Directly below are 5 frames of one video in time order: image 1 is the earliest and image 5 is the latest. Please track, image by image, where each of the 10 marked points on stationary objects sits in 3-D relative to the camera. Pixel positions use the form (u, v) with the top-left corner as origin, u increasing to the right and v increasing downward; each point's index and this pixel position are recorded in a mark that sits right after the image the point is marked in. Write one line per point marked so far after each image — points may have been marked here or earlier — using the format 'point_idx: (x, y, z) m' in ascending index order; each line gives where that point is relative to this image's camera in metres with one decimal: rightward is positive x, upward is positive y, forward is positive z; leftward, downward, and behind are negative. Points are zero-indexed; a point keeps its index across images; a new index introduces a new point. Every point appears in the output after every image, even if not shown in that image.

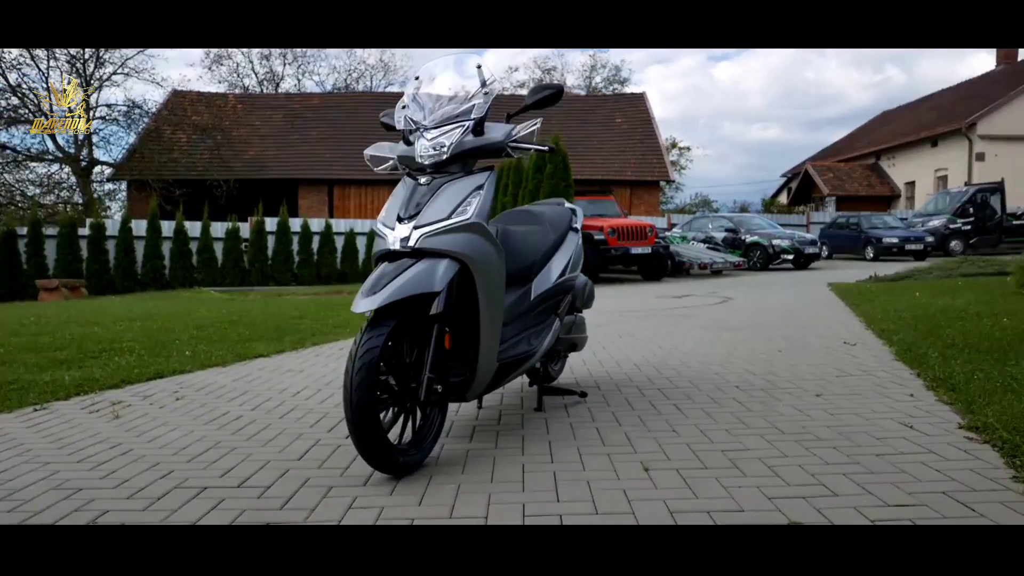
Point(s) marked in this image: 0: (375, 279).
0: (-0.7, 0.0, +4.1) m
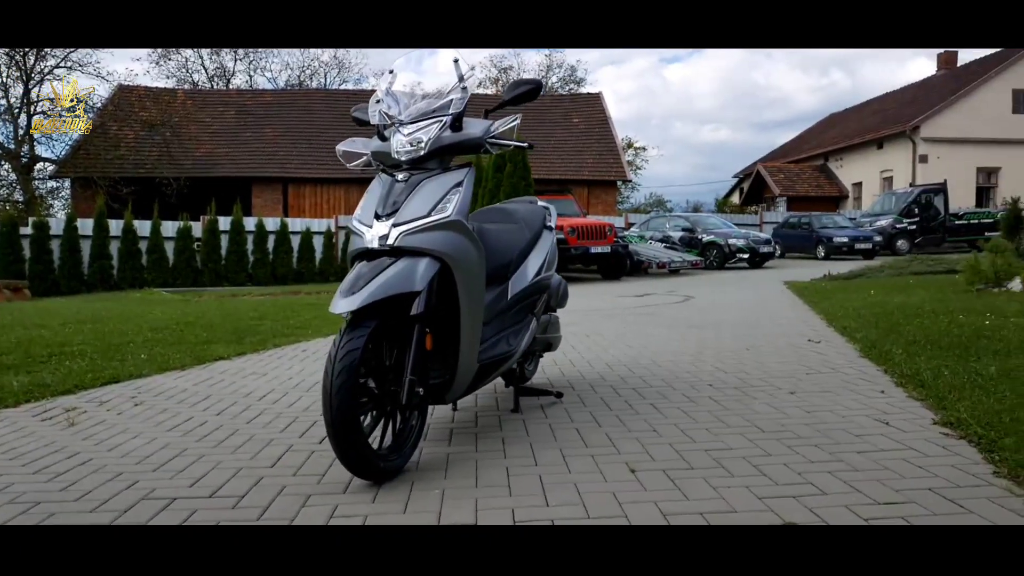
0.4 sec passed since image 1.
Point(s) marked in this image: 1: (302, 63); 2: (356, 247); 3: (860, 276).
0: (-0.8, 0.0, +4.0) m
1: (-2.7, +2.9, +10.9) m
2: (-0.8, +0.2, +4.3) m
3: (+8.0, +0.3, +19.2) m
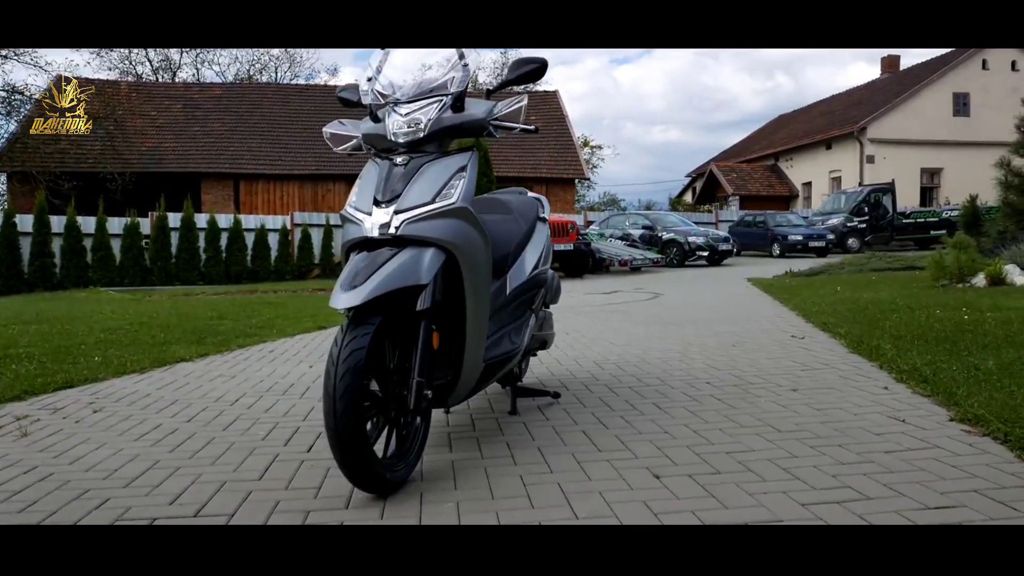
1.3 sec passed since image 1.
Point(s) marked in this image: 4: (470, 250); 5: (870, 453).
0: (-0.7, +0.1, +3.6) m
1: (-3.1, +3.0, +10.4) m
2: (-0.7, +0.2, +3.9) m
3: (+7.1, +0.3, +19.3) m
4: (-0.2, +0.2, +4.0) m
5: (+1.8, -0.8, +4.2) m
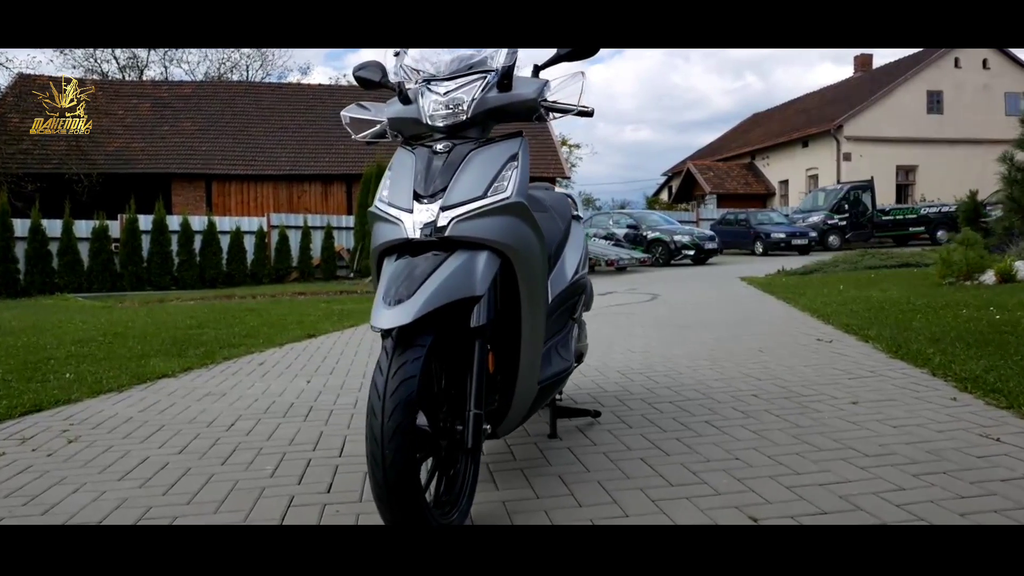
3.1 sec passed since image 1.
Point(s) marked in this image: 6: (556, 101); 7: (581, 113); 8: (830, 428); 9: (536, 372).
0: (-0.4, 0.0, +3.0) m
1: (-3.0, +2.9, +9.7) m
2: (-0.5, +0.2, +3.2) m
3: (+6.9, +0.4, +18.9) m
4: (+0.1, +0.1, +3.3) m
5: (+2.0, -0.8, +3.6) m
6: (+0.2, +0.9, +3.9) m
7: (+0.3, +0.8, +3.9) m
8: (+1.8, -0.8, +4.7) m
9: (+0.1, -0.4, +3.5) m
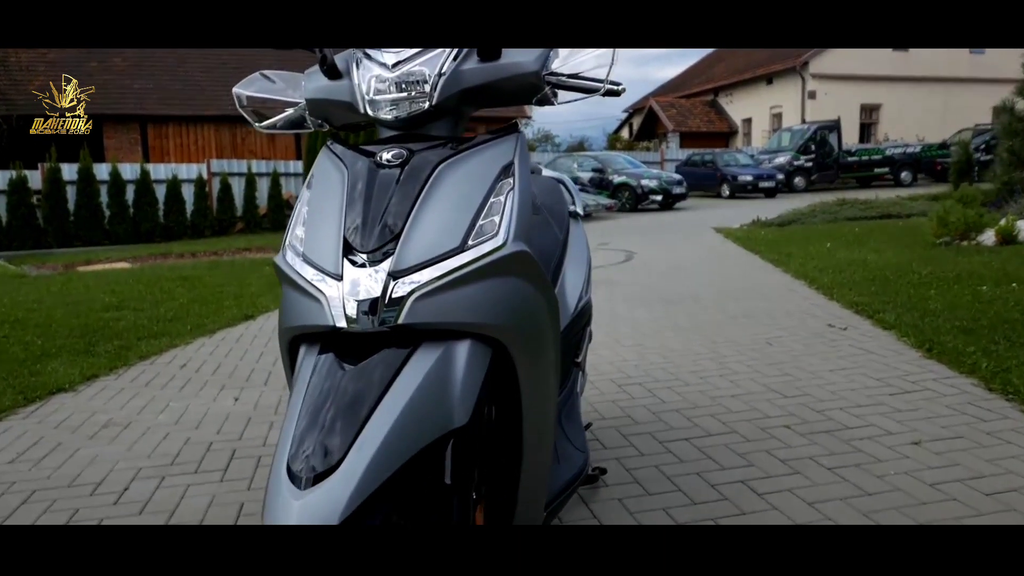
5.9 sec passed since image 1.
0: (-0.4, -0.3, +1.7) m
1: (-3.4, +3.1, +8.1) m
2: (-0.5, -0.1, +2.0) m
3: (+6.1, +1.4, +17.9) m
4: (0.0, -0.1, +2.1) m
5: (+2.0, -1.0, +2.6) m
6: (+0.1, +0.7, +2.6) m
7: (+0.2, +0.6, +2.7) m
8: (+1.7, -0.9, +3.6) m
9: (+0.1, -0.6, +2.3) m
